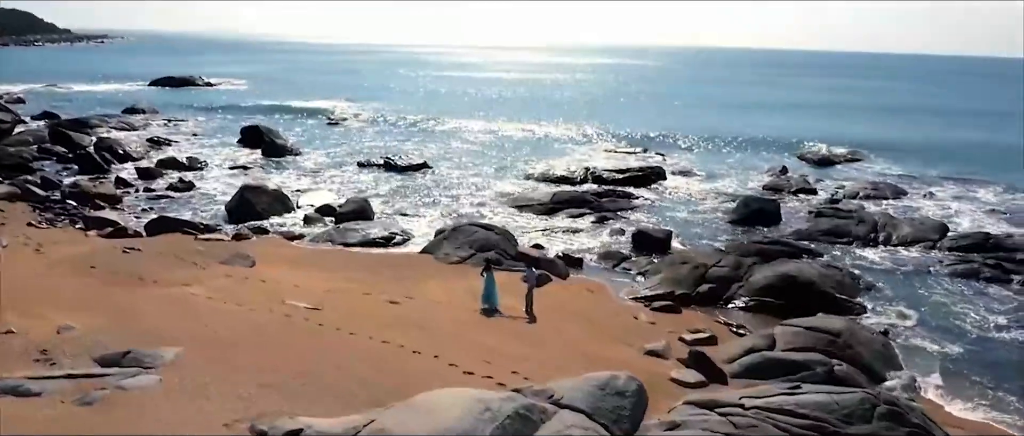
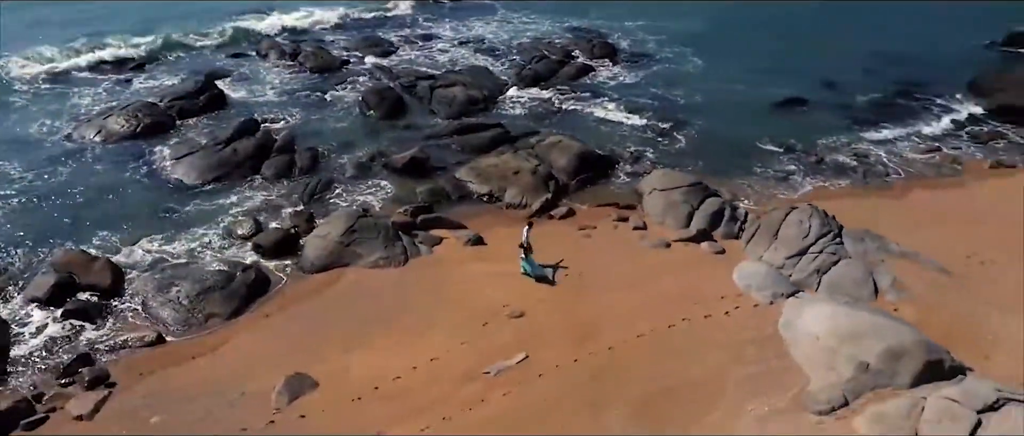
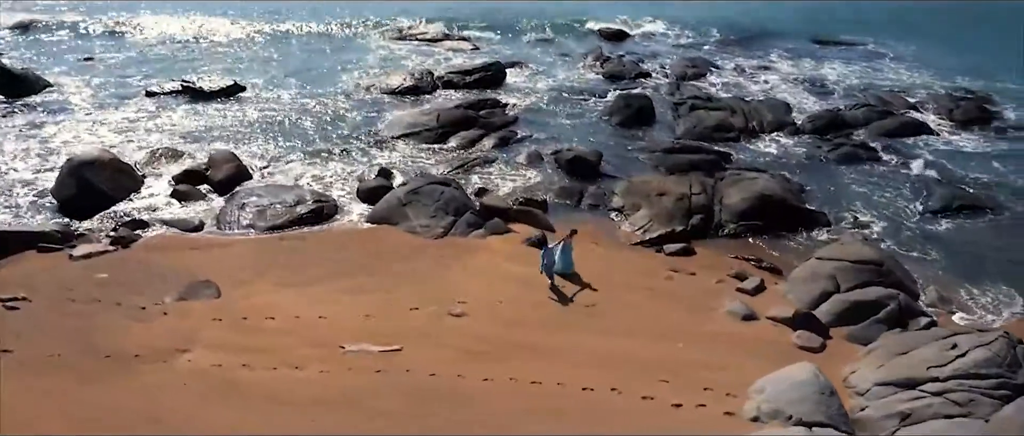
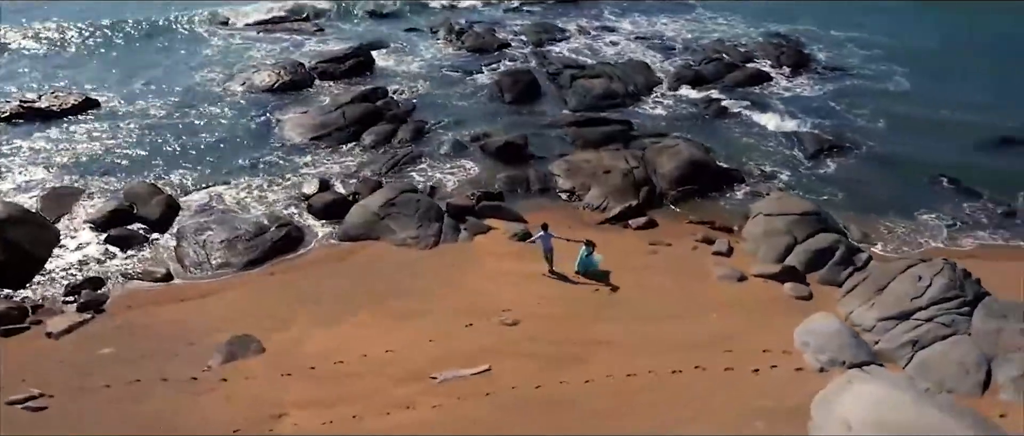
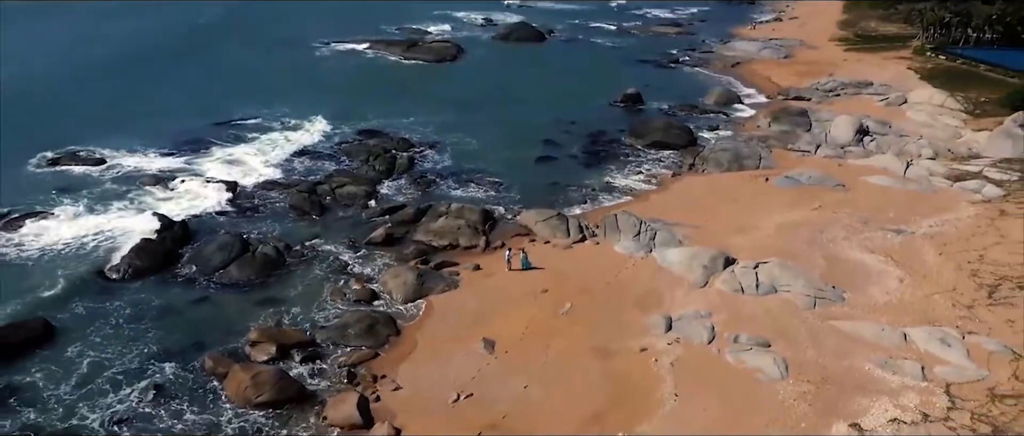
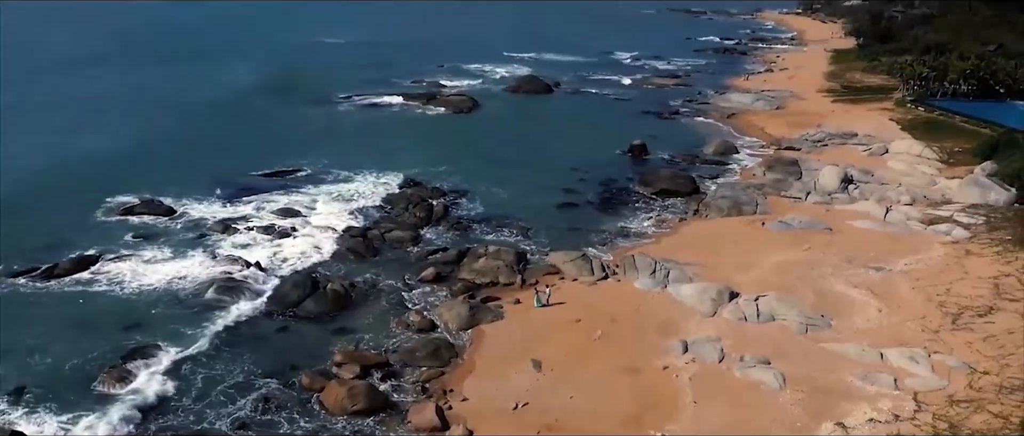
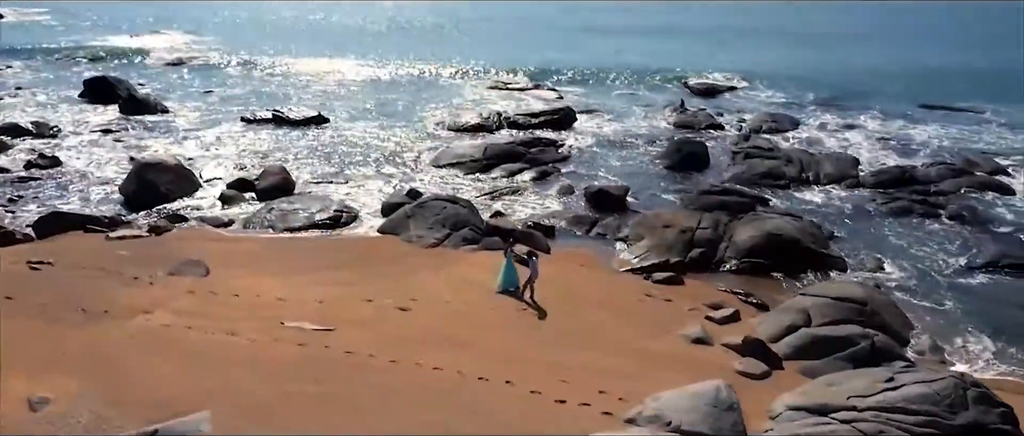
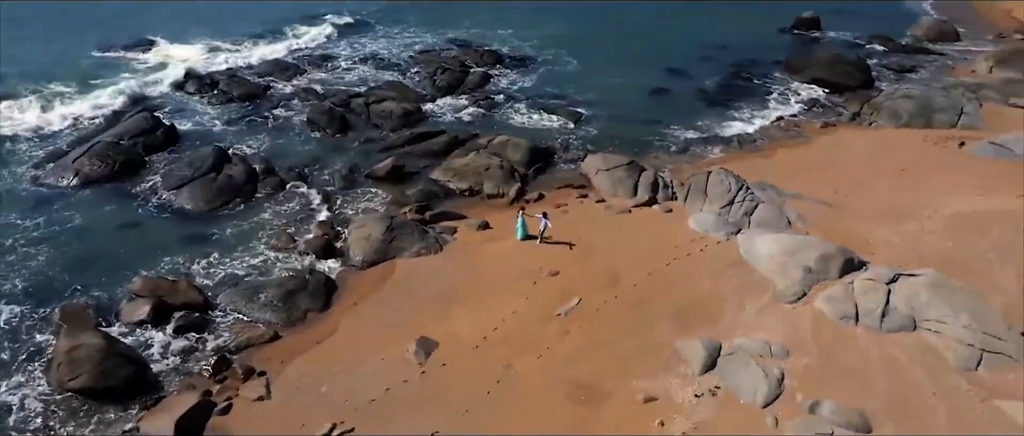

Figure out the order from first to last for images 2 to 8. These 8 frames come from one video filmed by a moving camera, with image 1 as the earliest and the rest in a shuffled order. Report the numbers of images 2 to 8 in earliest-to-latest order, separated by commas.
7, 3, 4, 2, 8, 5, 6
